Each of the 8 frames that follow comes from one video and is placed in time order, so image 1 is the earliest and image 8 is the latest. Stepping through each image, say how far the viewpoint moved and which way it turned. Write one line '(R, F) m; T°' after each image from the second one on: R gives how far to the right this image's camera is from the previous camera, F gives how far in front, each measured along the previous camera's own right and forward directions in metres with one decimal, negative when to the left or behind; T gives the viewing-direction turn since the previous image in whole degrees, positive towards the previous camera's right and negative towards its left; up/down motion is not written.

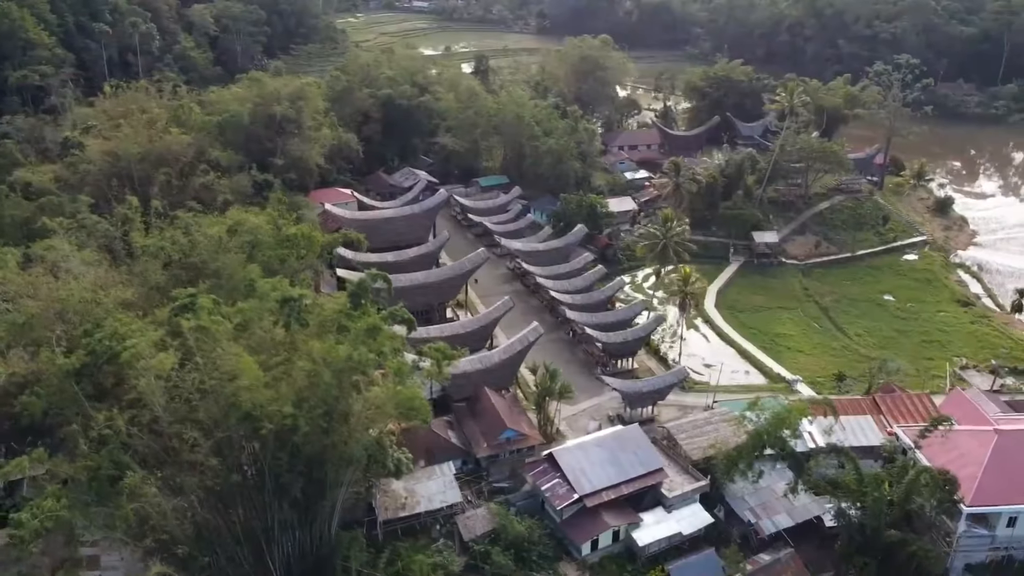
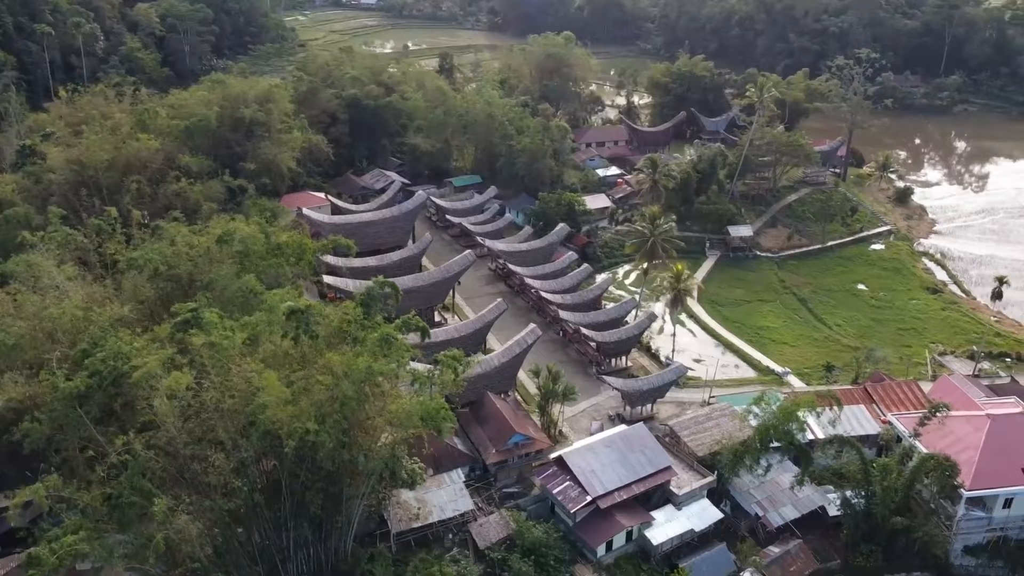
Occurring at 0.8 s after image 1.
(-1.9, +0.3) m; +4°
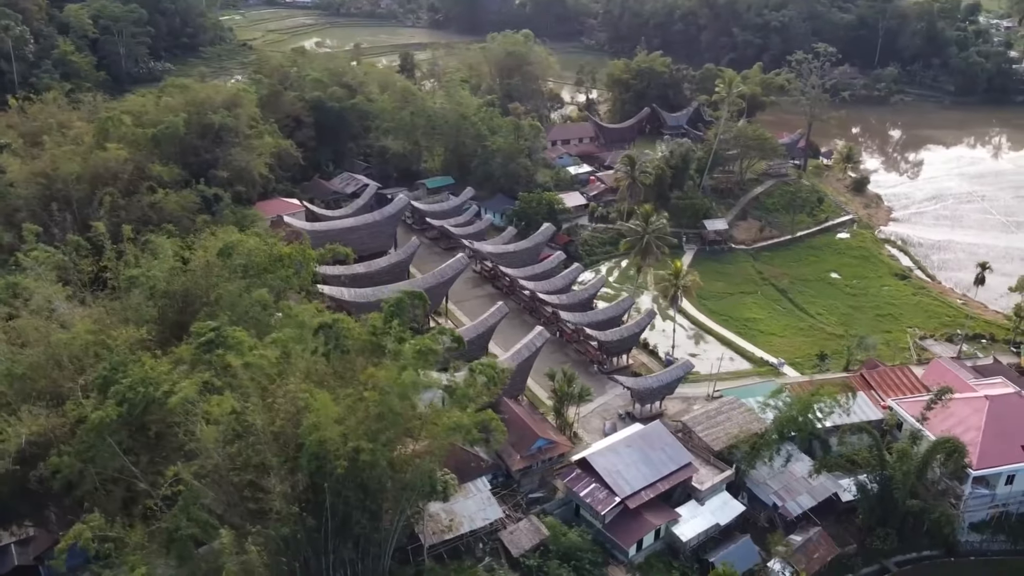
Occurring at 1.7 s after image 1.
(-2.7, +0.3) m; +5°
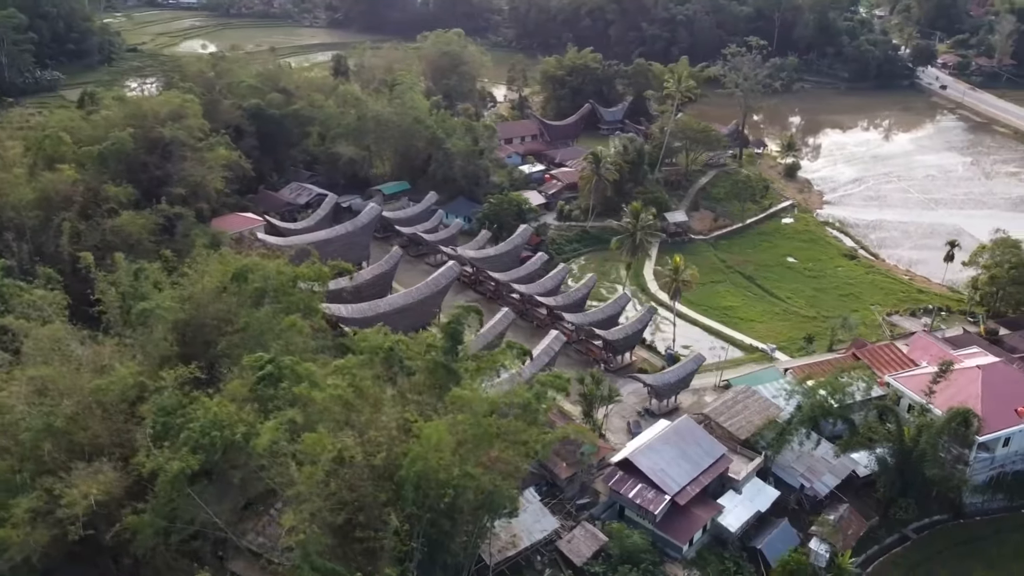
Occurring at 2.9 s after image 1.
(-4.7, +0.7) m; +8°
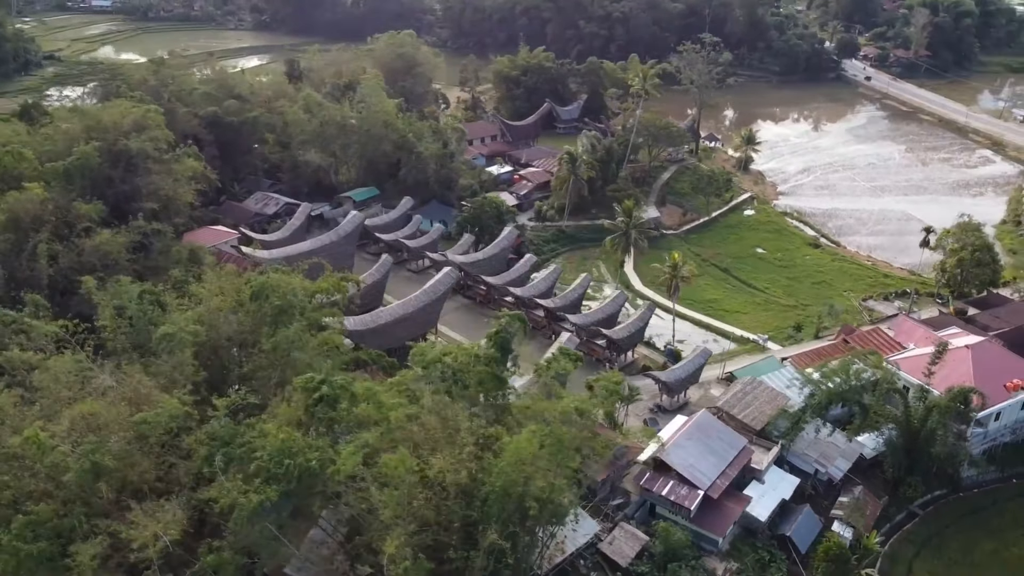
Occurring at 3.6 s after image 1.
(-3.3, +0.4) m; +6°
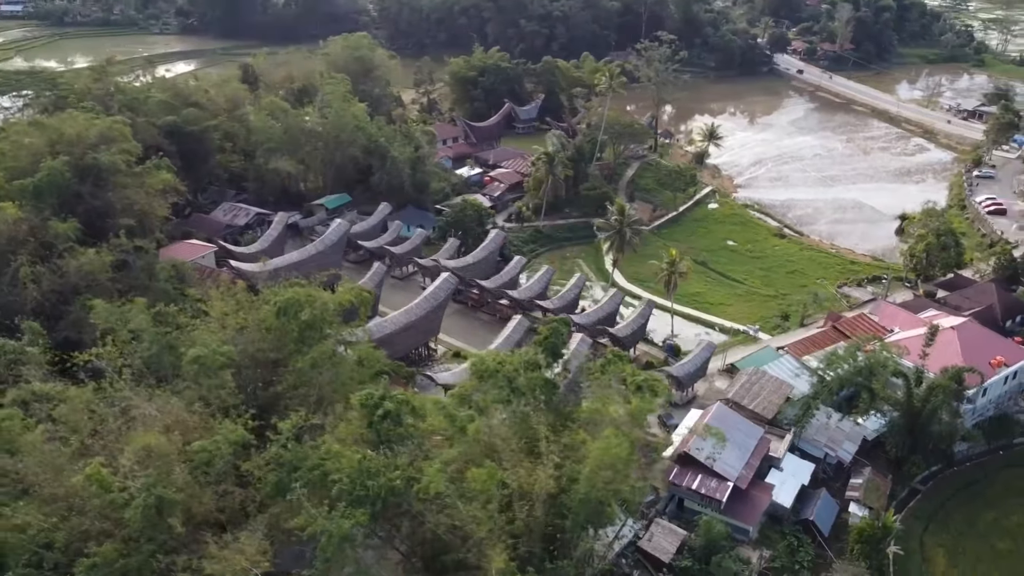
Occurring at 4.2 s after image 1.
(-3.2, +0.3) m; +5°
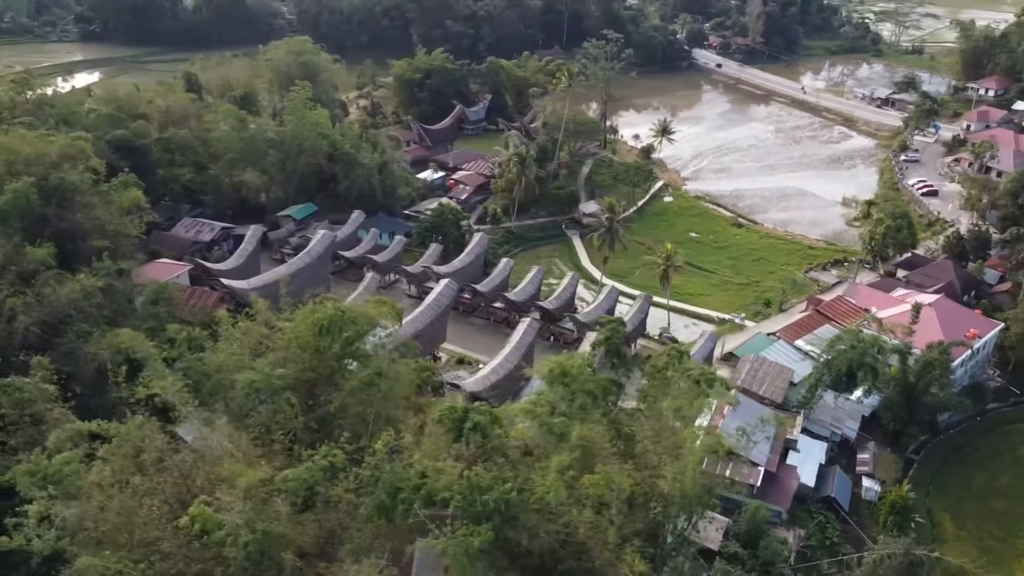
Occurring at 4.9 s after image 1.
(-4.0, +0.3) m; +7°
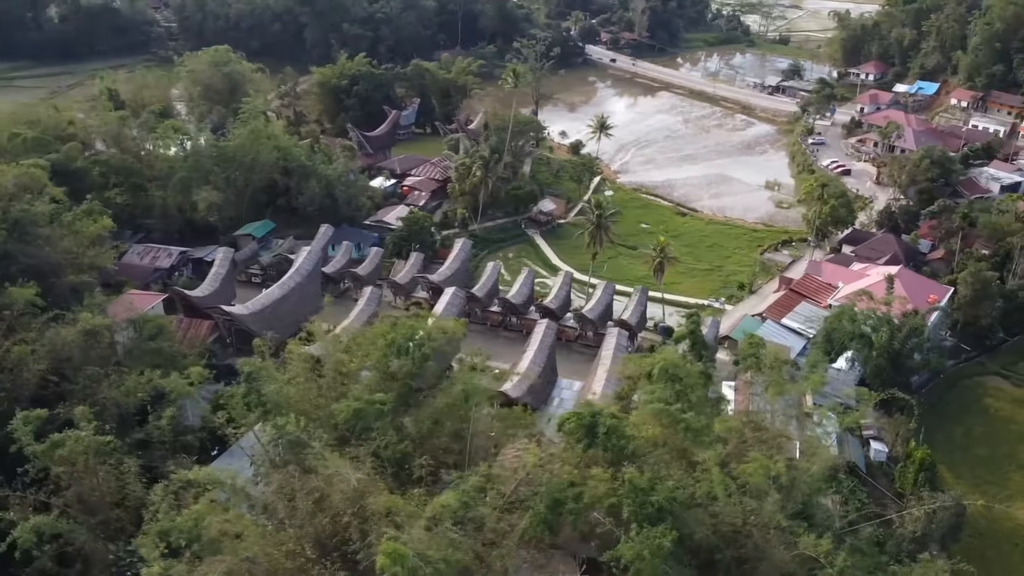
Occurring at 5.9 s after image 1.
(-5.7, +0.4) m; +9°
